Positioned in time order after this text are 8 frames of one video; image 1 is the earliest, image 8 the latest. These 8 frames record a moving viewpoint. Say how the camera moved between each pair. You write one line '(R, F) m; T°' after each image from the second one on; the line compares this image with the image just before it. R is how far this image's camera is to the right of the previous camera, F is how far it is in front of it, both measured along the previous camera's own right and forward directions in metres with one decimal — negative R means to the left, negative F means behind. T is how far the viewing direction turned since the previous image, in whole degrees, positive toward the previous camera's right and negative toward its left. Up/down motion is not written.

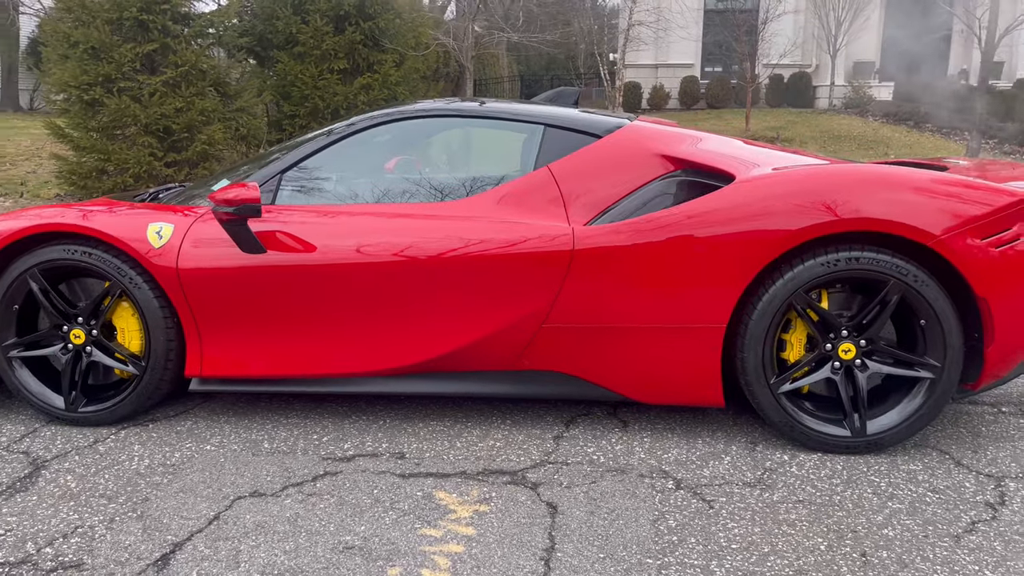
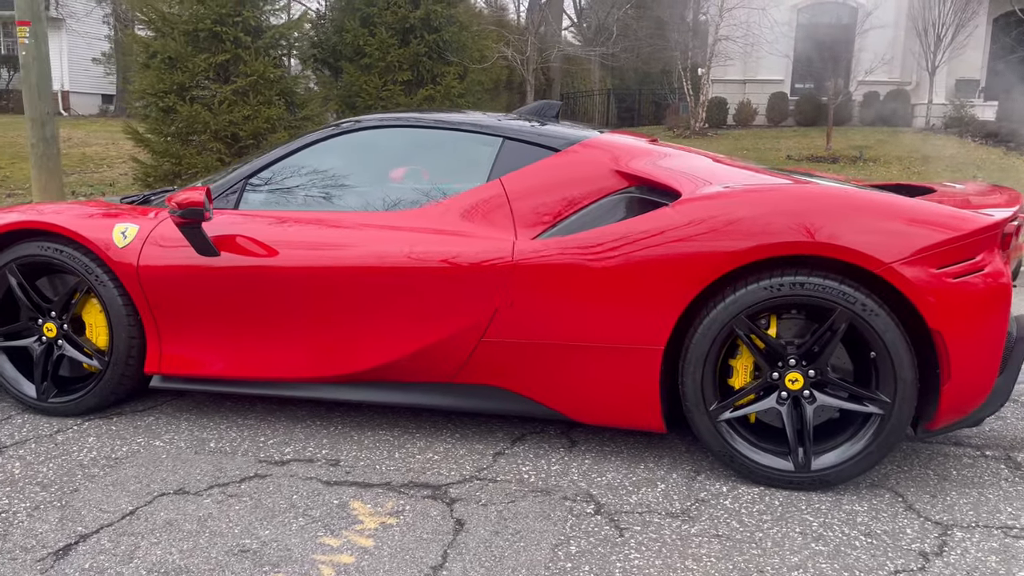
(+0.5, +0.1) m; -6°
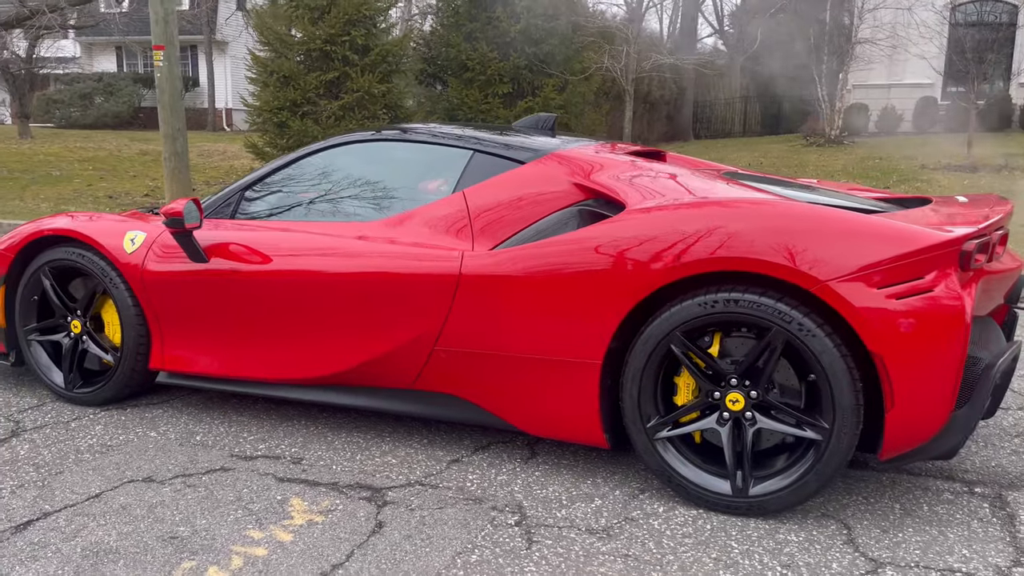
(+0.7, 0.0) m; -10°
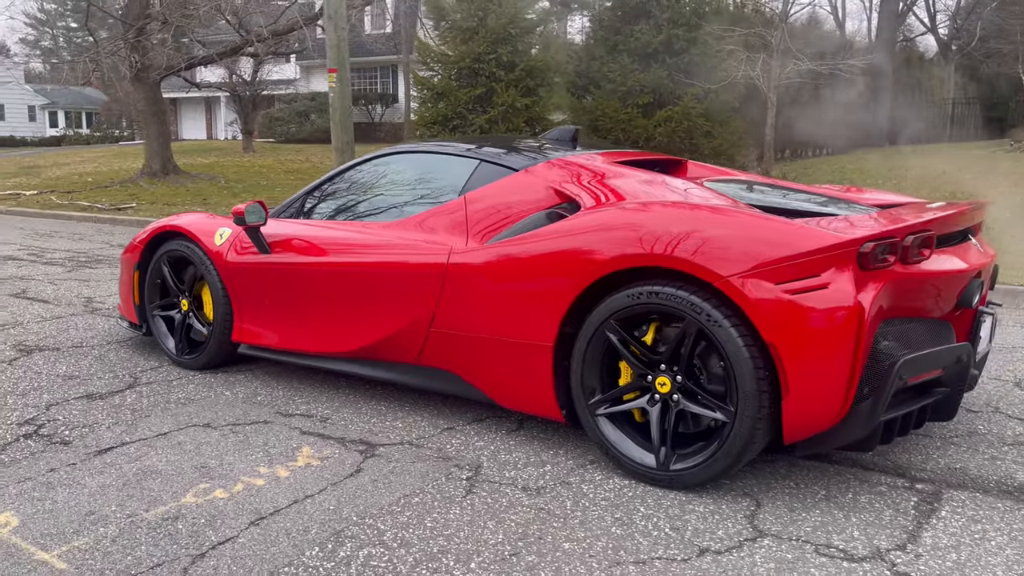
(+0.8, -0.3) m; -13°
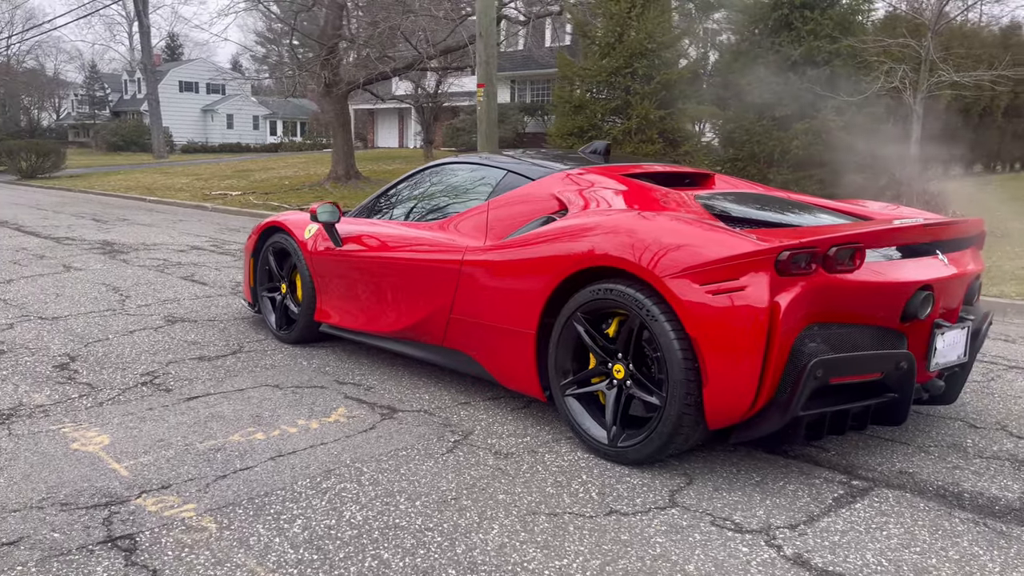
(+0.8, -0.4) m; -12°
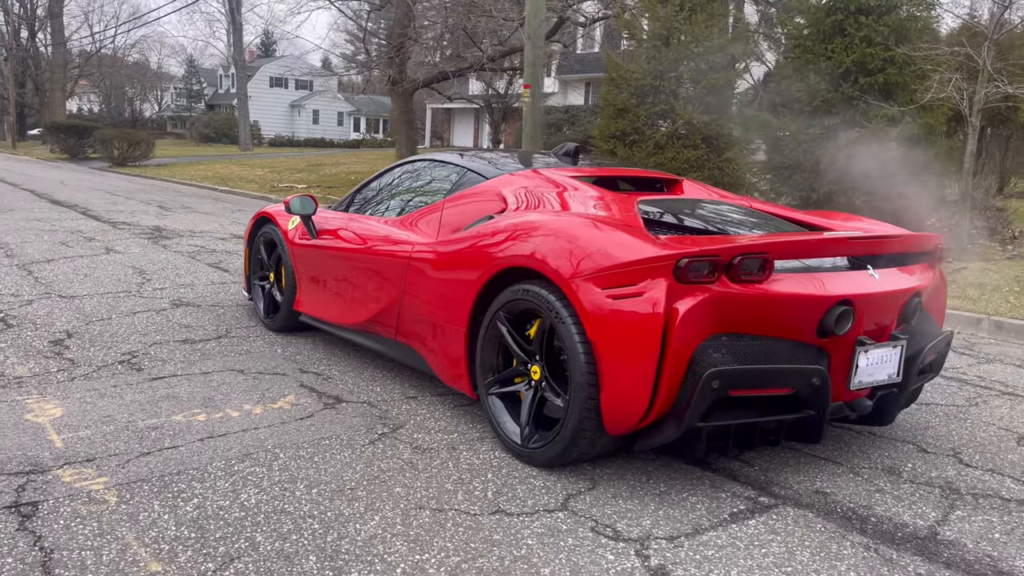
(+0.6, 0.0) m; -5°
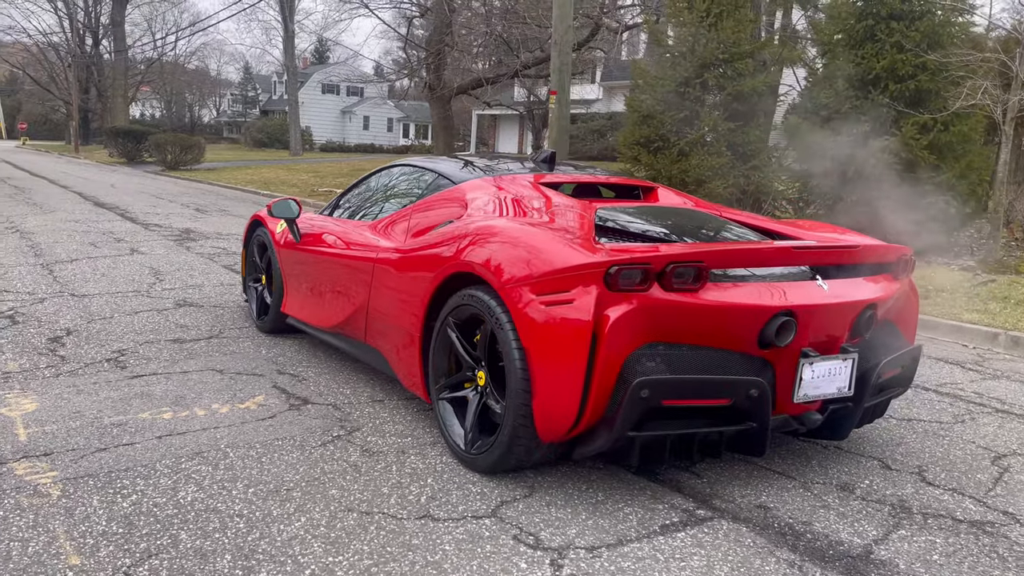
(+0.4, 0.0) m; -3°
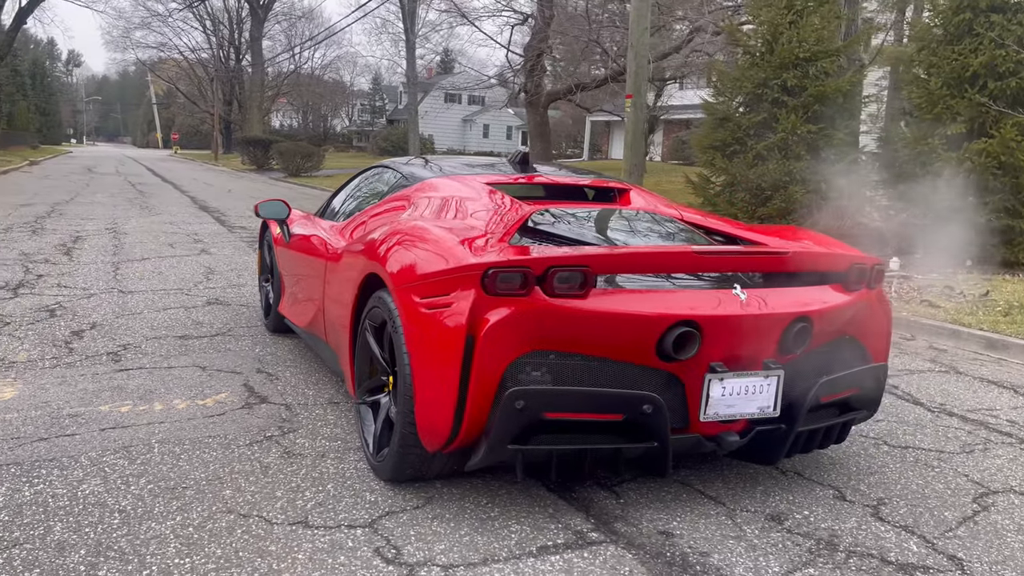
(+0.7, +0.2) m; -8°
